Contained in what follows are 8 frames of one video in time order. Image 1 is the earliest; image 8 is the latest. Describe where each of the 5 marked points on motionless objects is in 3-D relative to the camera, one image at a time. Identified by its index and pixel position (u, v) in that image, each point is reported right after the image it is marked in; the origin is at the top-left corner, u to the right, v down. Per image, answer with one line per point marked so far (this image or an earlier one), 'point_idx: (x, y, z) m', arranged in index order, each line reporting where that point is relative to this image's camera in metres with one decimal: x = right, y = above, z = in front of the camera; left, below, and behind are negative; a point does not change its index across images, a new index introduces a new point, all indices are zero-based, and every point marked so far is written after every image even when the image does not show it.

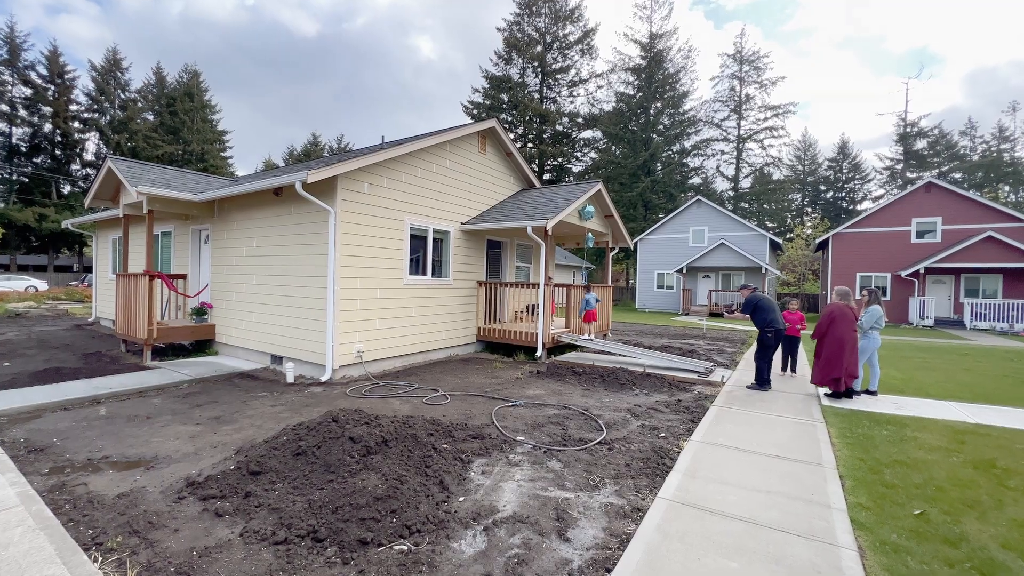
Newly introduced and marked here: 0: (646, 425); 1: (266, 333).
0: (+1.6, -1.6, +5.0) m
1: (-4.5, -0.8, +7.8) m
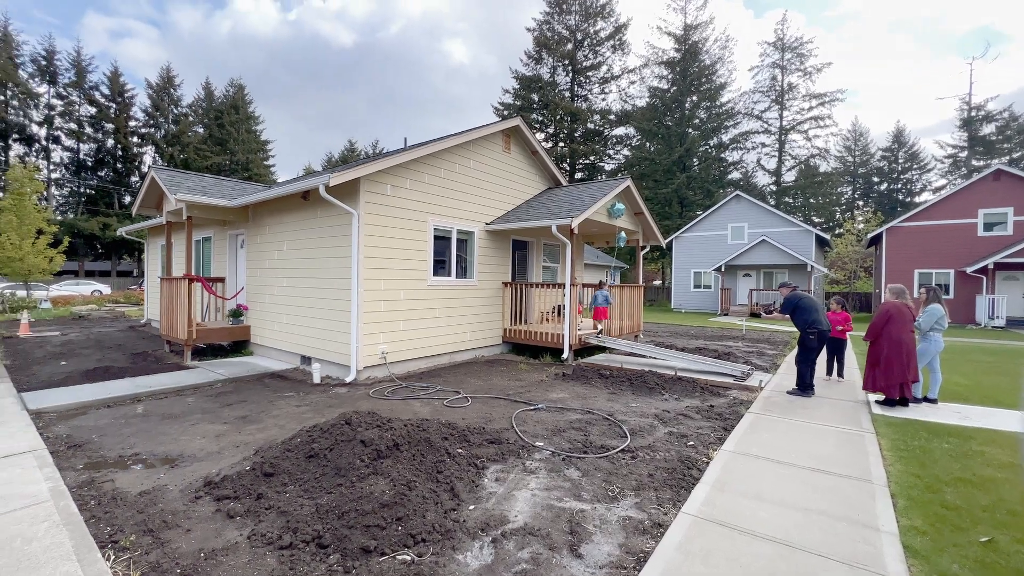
0: (+1.8, -1.6, +4.7) m
1: (-4.0, -0.9, +8.0) m
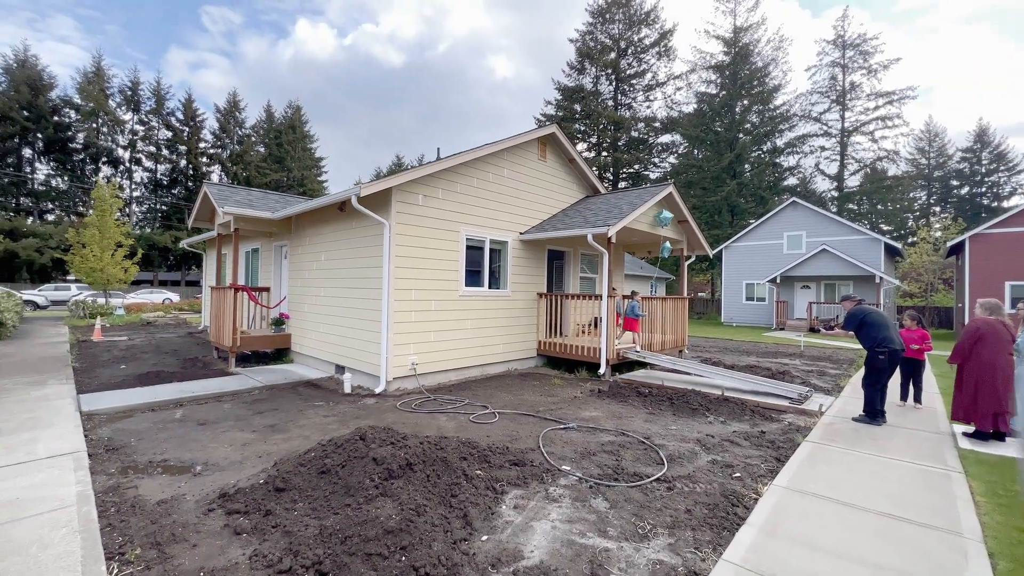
0: (+2.0, -1.7, +4.3) m
1: (-3.4, -1.0, +8.1) m
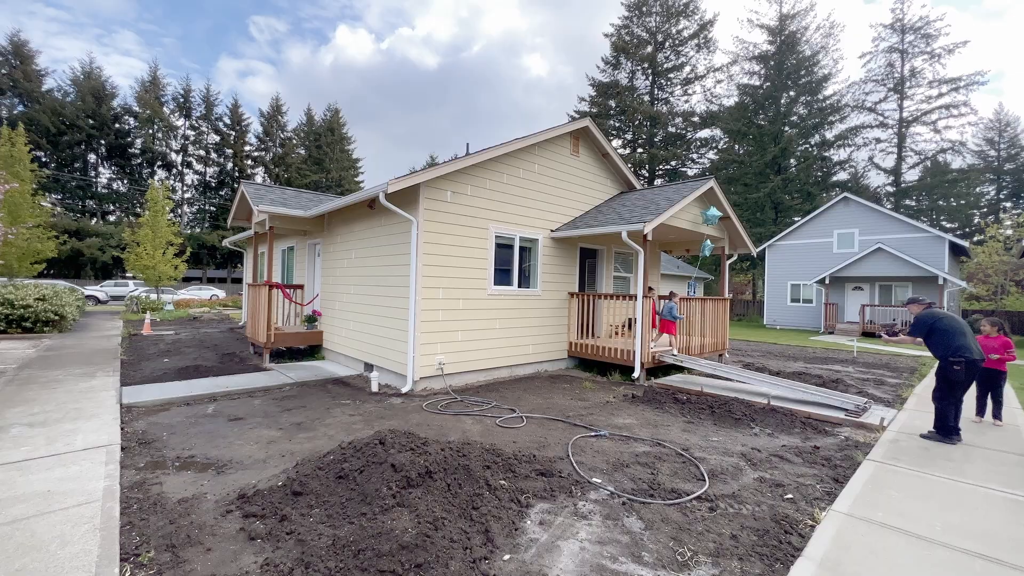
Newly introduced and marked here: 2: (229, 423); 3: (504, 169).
0: (+2.3, -1.7, +3.9) m
1: (-2.8, -1.0, +8.1) m
2: (-3.4, -1.6, +5.2) m
3: (-0.1, +2.2, +7.9) m
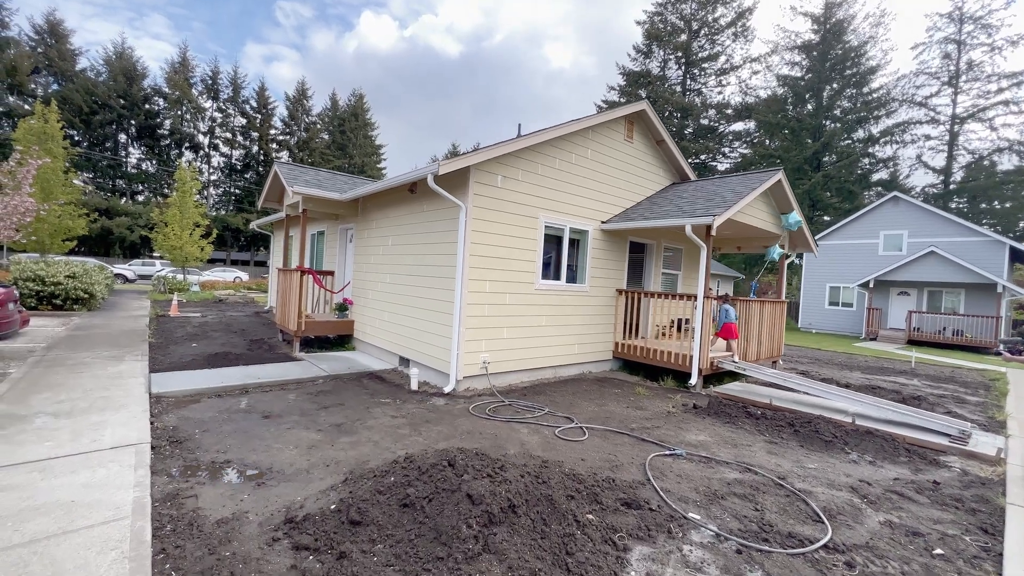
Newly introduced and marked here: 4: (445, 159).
0: (+2.9, -1.8, +3.2) m
1: (-2.1, -0.8, +7.6) m
2: (-2.8, -1.5, +4.8) m
3: (+0.7, +2.3, +7.3) m
4: (-0.9, +1.7, +5.8) m
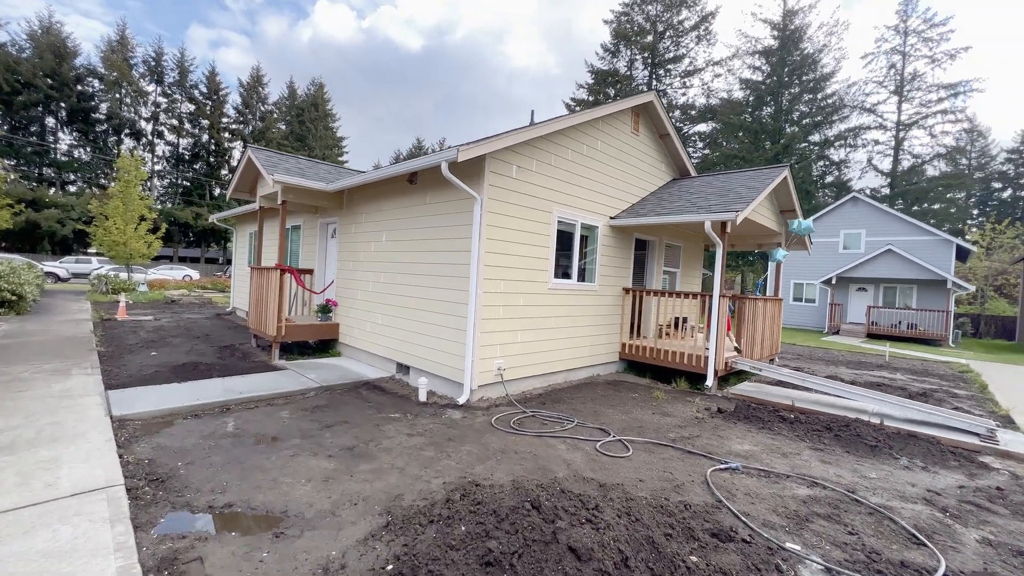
0: (+3.4, -1.8, +3.0) m
1: (-1.9, -0.8, +6.9) m
2: (-2.4, -1.5, +4.1) m
3: (+0.9, +2.3, +6.8) m
4: (-0.6, +1.7, +5.2) m
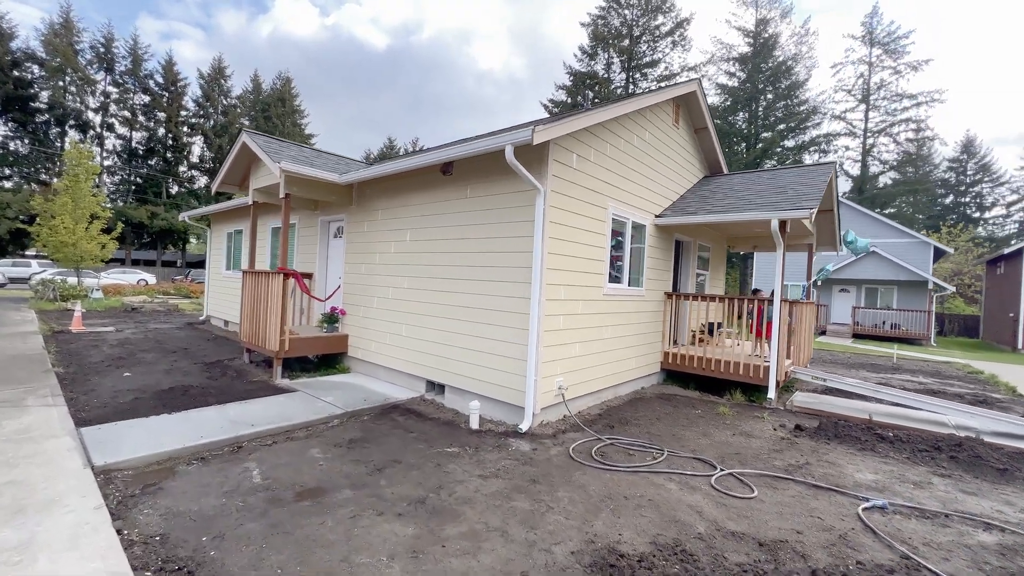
0: (+4.3, -1.8, +2.5) m
1: (-1.3, -0.9, +6.0) m
2: (-1.5, -1.6, +3.2) m
3: (+1.5, +2.2, +6.1) m
4: (+0.1, +1.7, +4.4) m
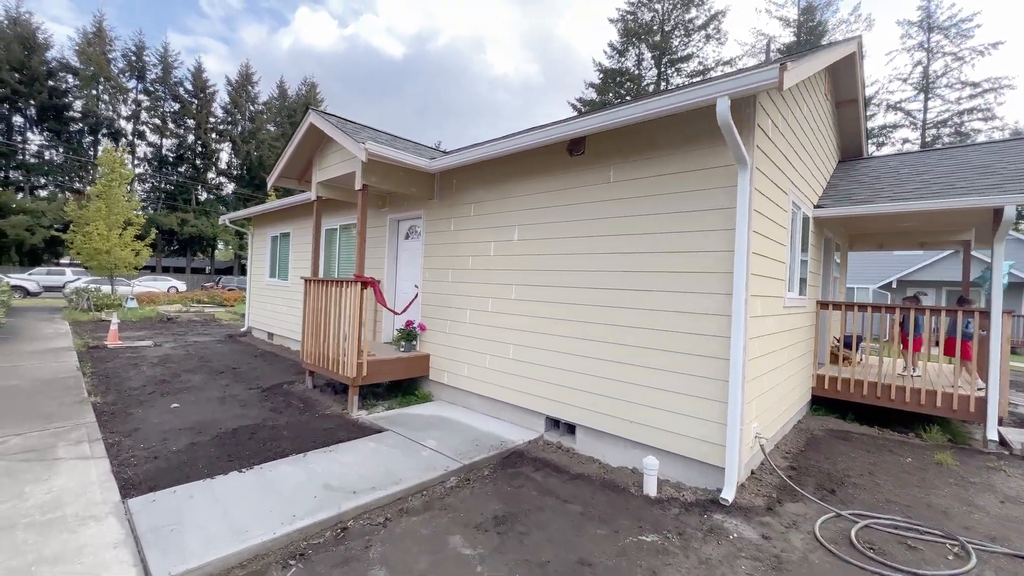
0: (+5.8, -1.9, +1.0) m
1: (+0.3, -1.0, +4.8) m
2: (0.0, -1.7, +1.9) m
3: (+3.1, +2.1, +4.8) m
4: (+1.6, +1.6, +3.1) m
